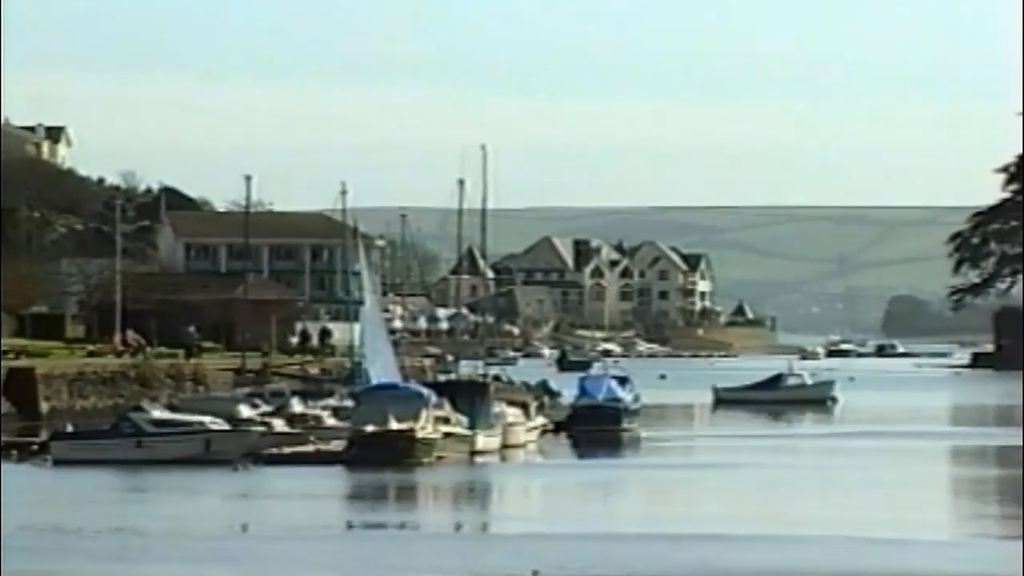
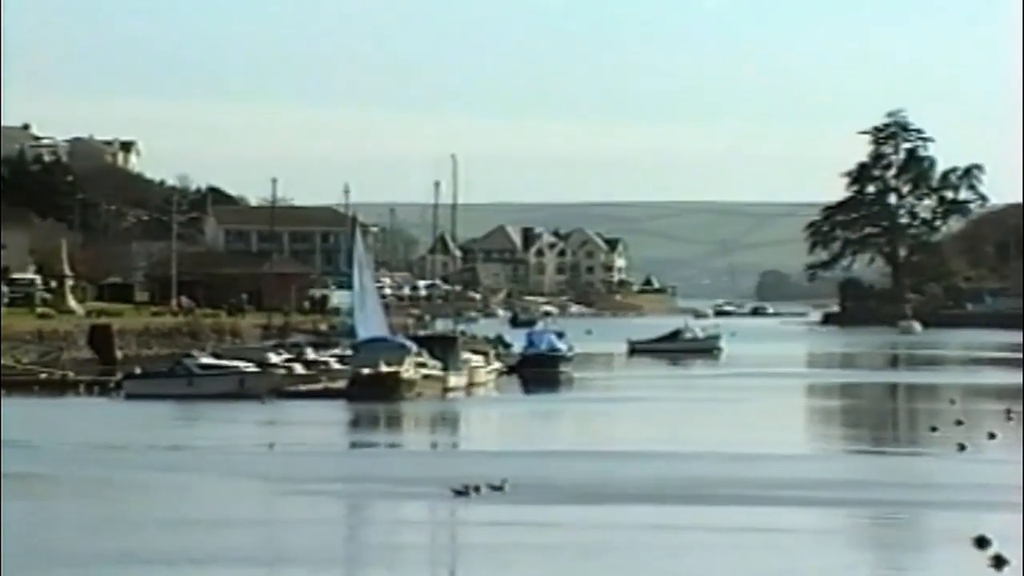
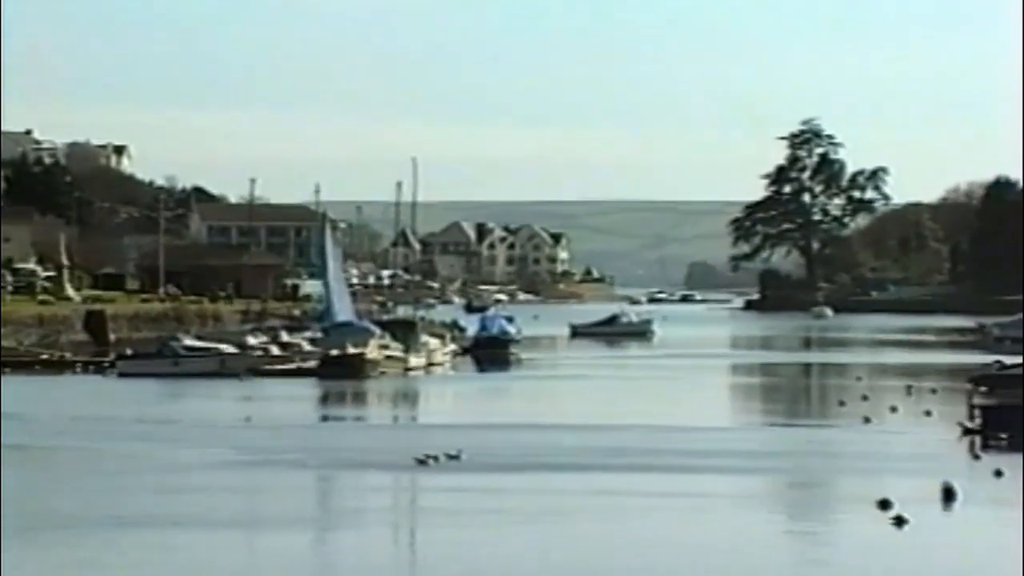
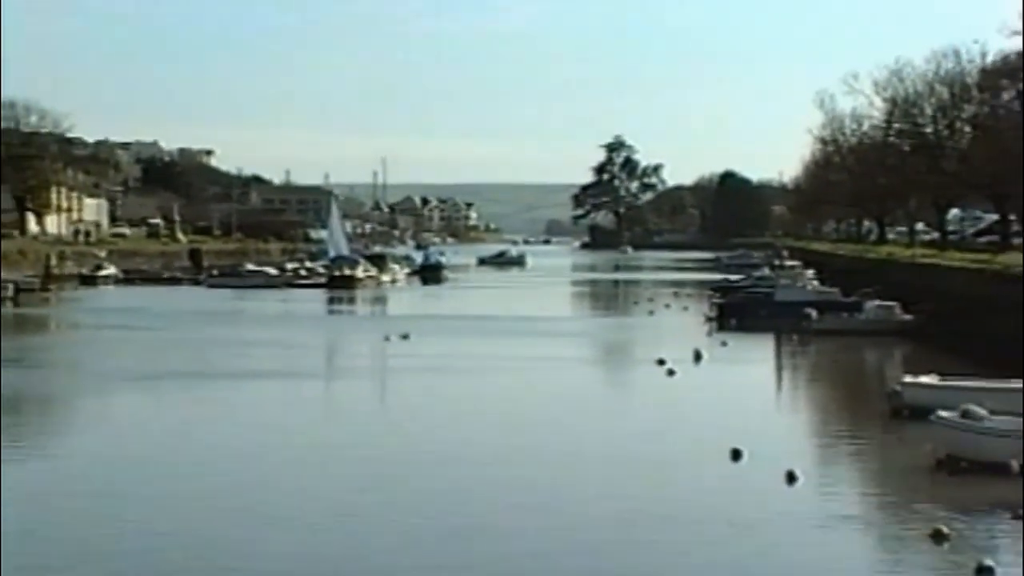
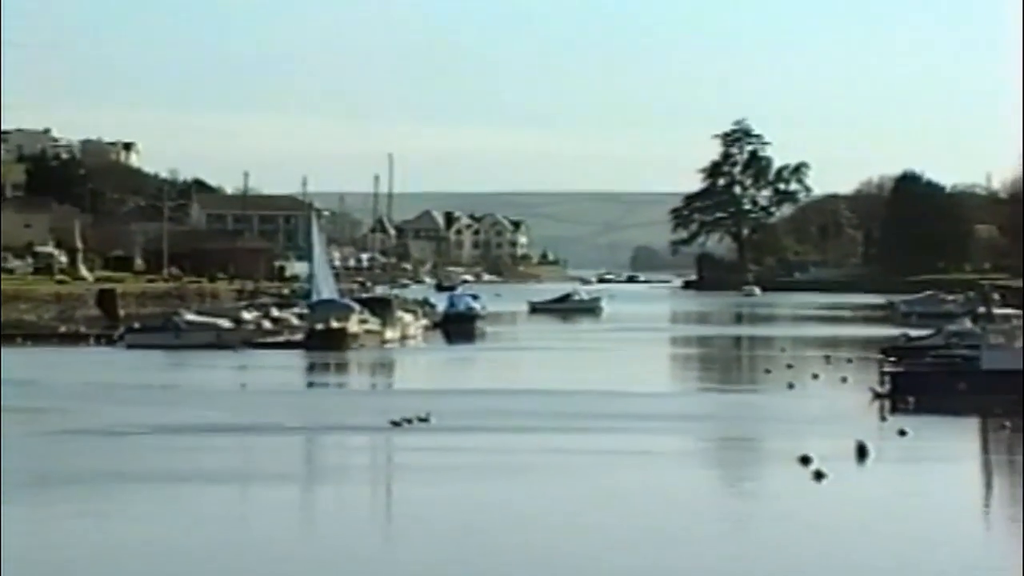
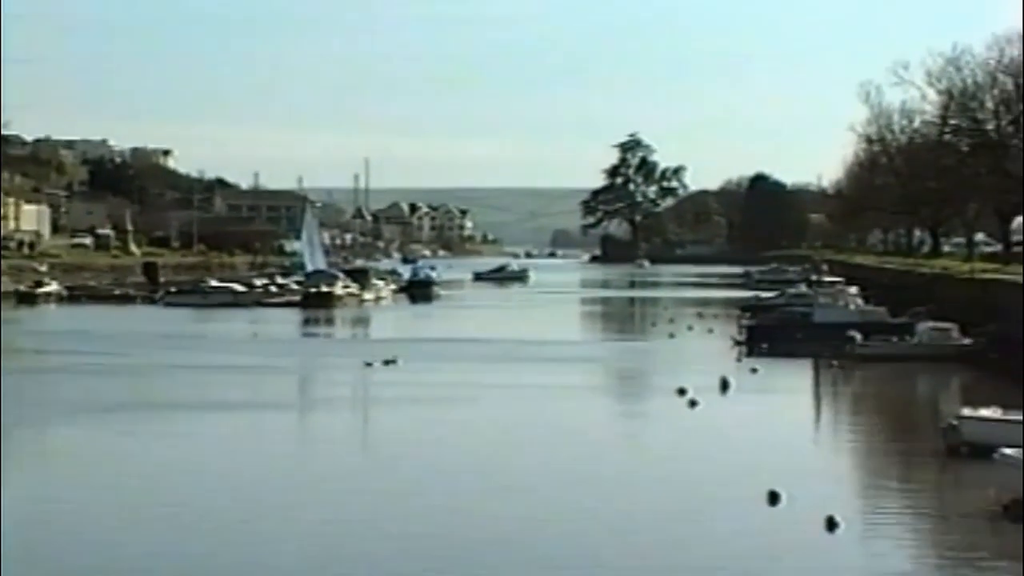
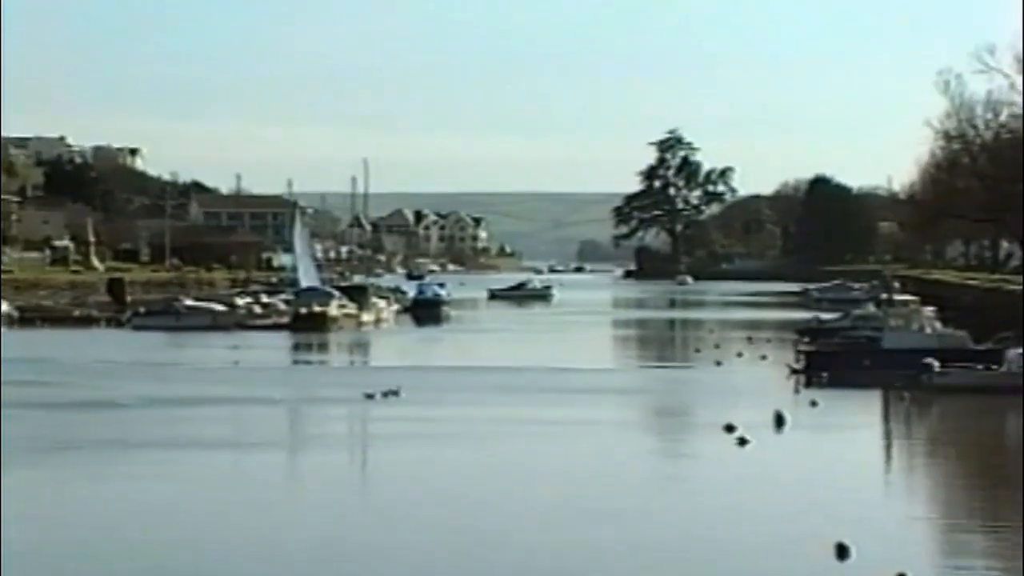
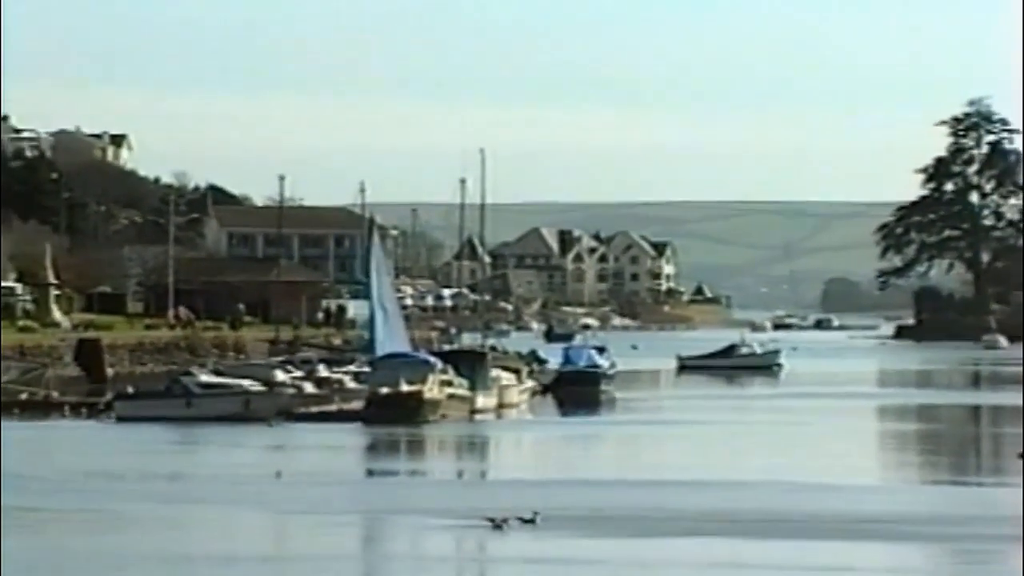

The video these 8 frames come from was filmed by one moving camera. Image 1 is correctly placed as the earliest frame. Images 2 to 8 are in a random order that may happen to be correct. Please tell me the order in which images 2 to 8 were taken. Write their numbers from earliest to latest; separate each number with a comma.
8, 2, 3, 5, 7, 6, 4
